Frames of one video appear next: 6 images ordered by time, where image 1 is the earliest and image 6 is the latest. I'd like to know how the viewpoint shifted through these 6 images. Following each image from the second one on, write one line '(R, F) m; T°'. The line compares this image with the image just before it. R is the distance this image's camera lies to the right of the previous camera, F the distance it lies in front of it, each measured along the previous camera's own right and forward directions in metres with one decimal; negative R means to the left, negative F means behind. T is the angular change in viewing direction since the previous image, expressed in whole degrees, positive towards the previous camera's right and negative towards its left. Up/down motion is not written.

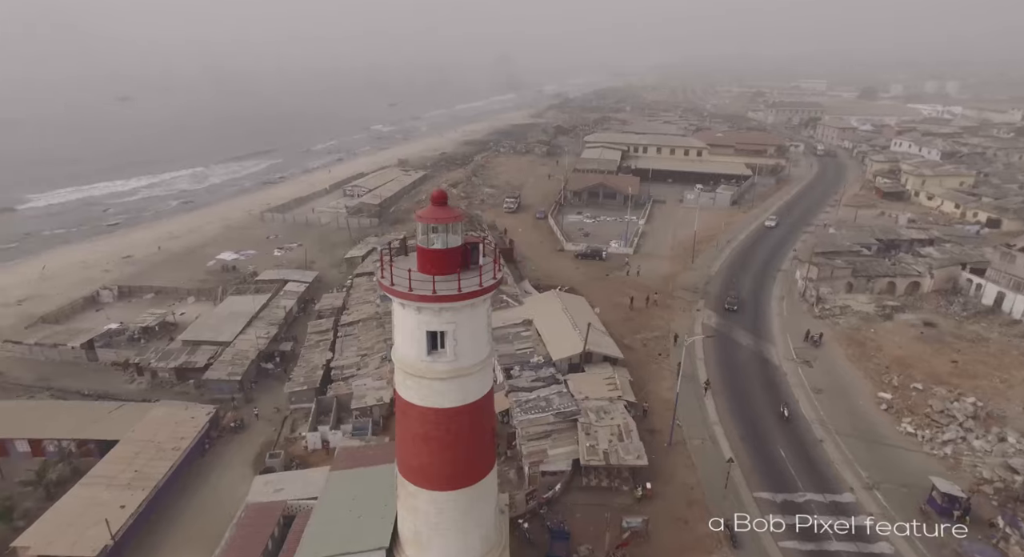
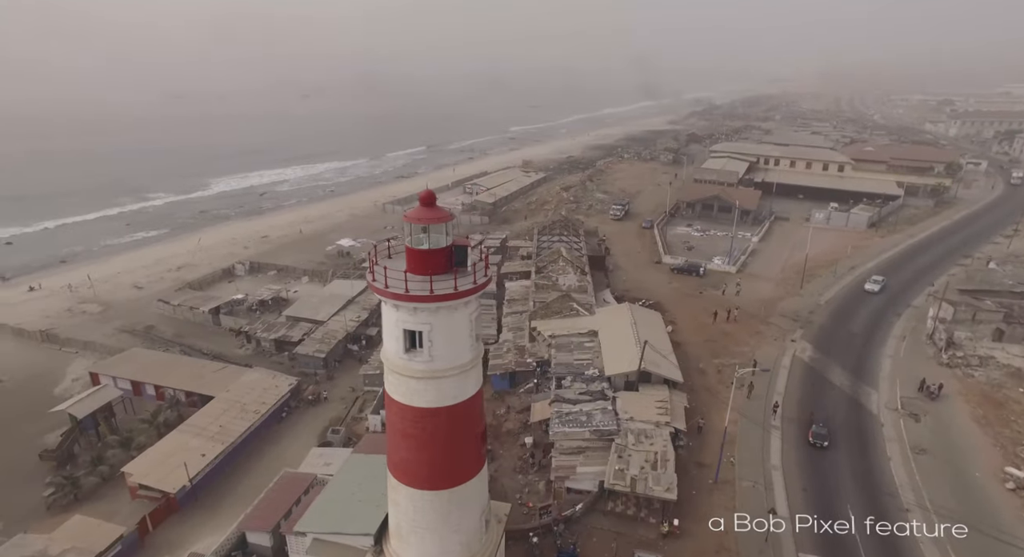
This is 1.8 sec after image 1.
(+2.8, +0.6) m; -13°
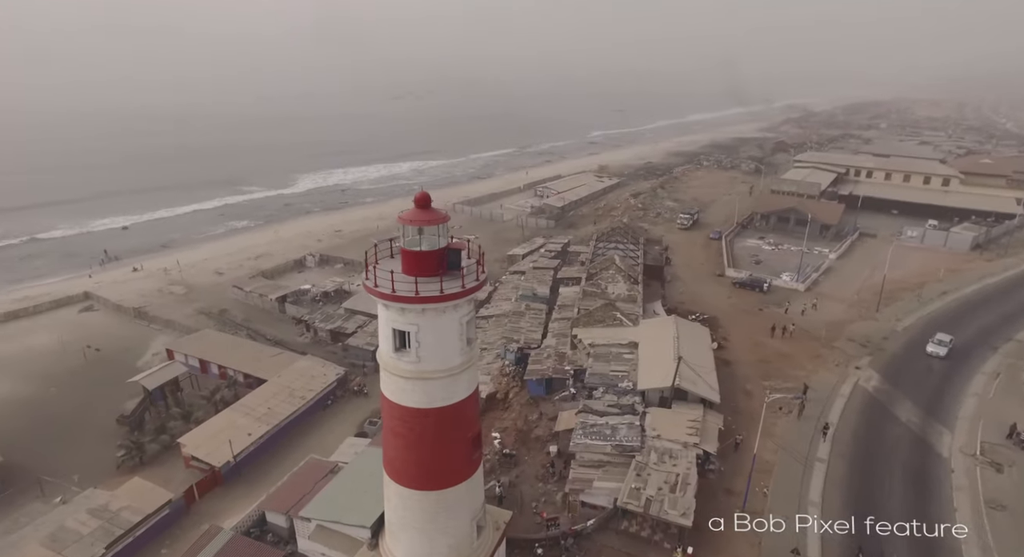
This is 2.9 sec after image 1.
(+1.7, +0.3) m; -8°
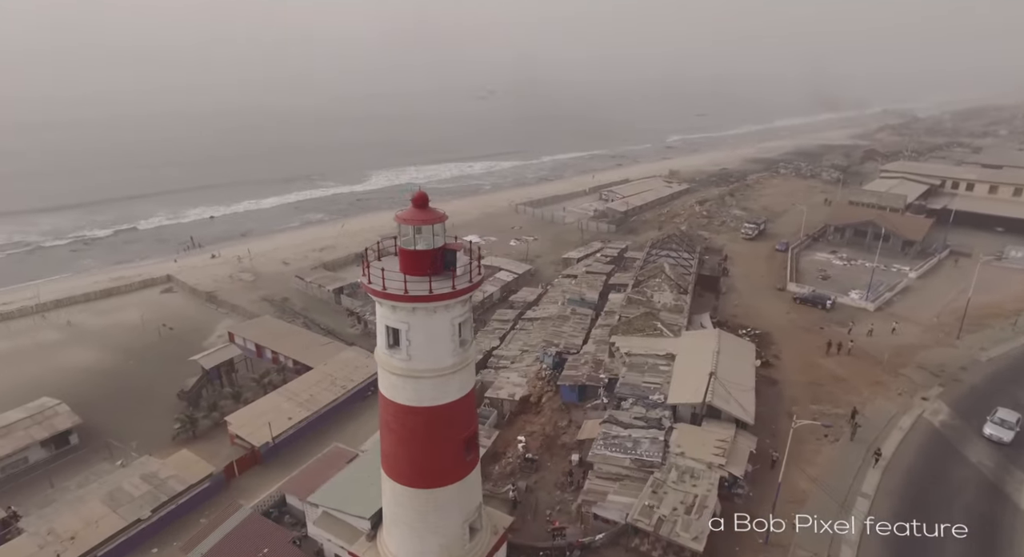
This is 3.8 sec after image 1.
(+1.5, +0.2) m; -7°
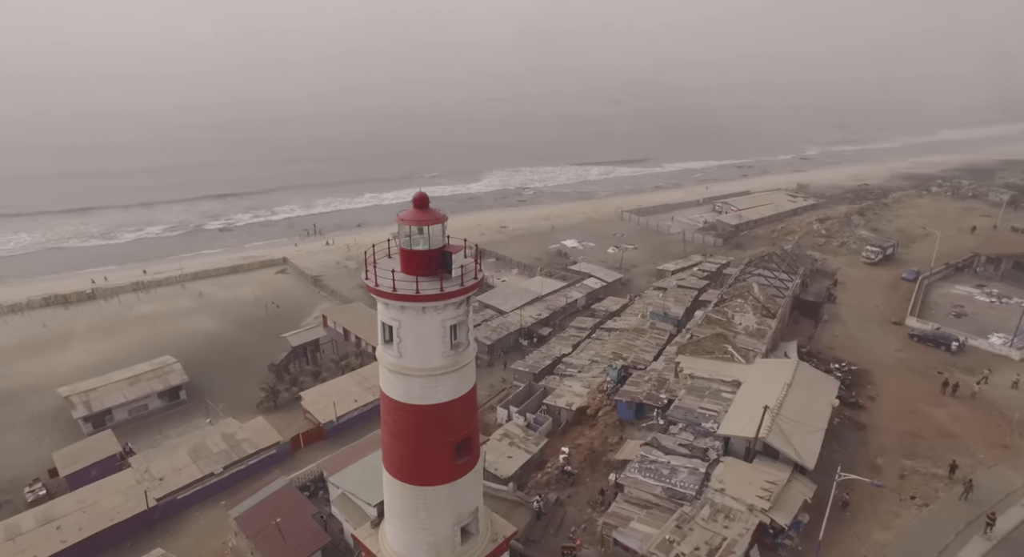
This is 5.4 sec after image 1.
(+2.4, +0.4) m; -12°
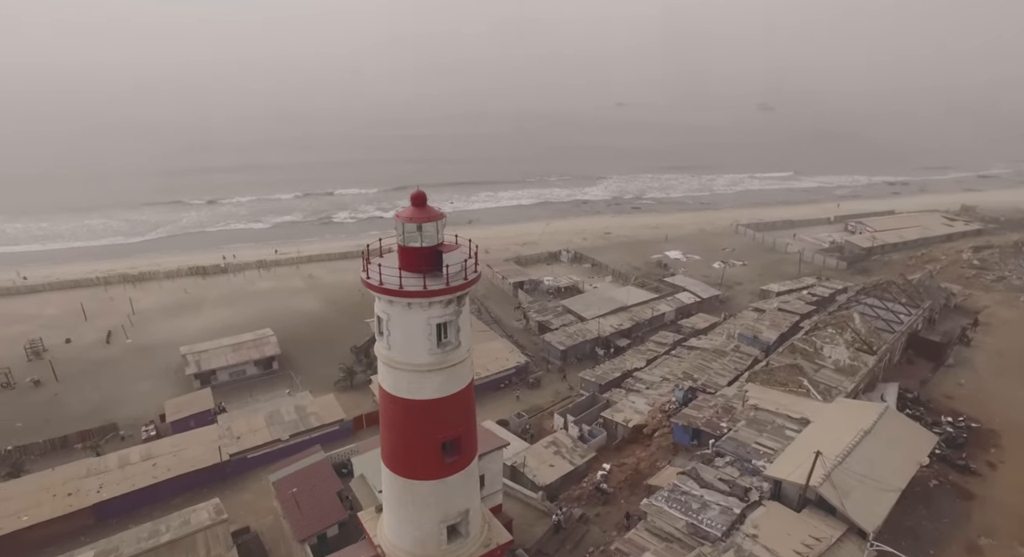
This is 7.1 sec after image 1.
(+2.6, +0.5) m; -12°
